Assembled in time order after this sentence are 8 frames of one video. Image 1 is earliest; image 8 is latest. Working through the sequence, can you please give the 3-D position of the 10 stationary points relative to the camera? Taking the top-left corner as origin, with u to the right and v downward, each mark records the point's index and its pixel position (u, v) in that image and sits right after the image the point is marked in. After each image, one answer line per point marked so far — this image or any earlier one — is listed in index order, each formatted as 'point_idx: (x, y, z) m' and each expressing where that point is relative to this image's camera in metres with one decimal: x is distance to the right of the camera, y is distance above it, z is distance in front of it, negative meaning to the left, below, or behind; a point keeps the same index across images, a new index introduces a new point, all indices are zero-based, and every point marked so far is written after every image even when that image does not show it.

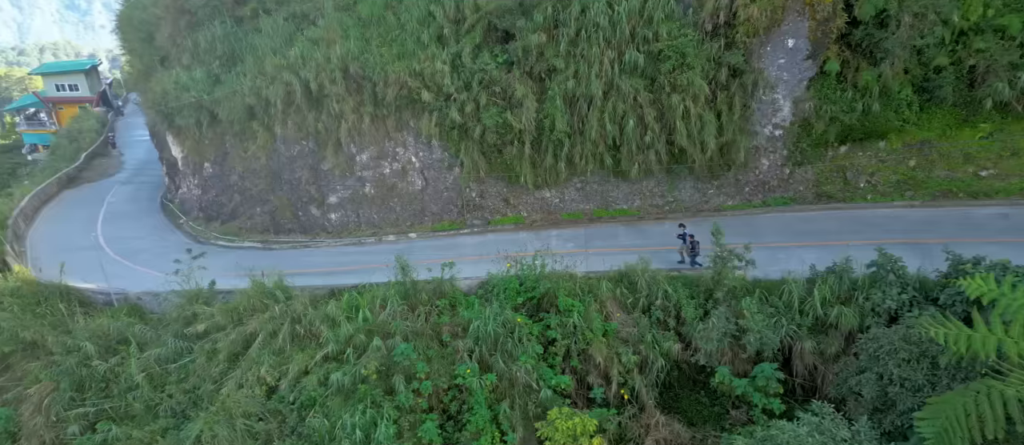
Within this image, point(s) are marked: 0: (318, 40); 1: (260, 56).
0: (-5.1, +4.7, +13.8) m
1: (-7.1, +4.7, +14.8) m
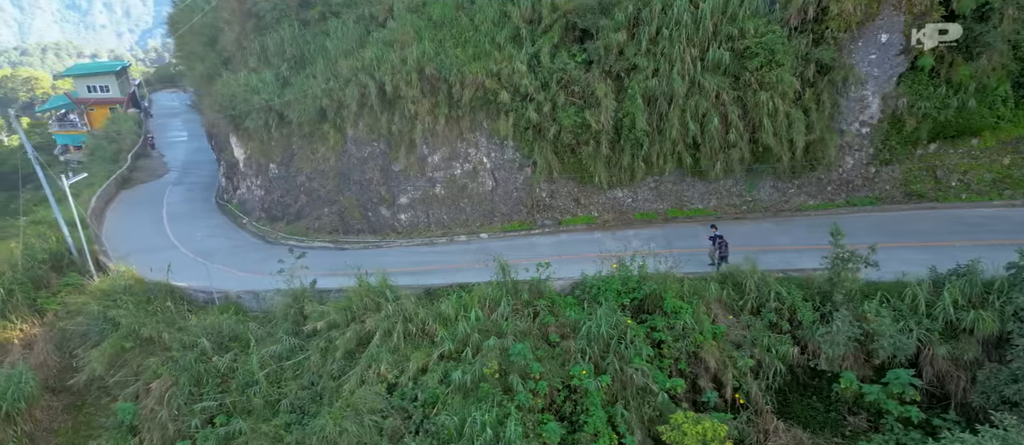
0: (-3.2, +4.7, +14.0) m
1: (-5.2, +4.7, +15.1) m
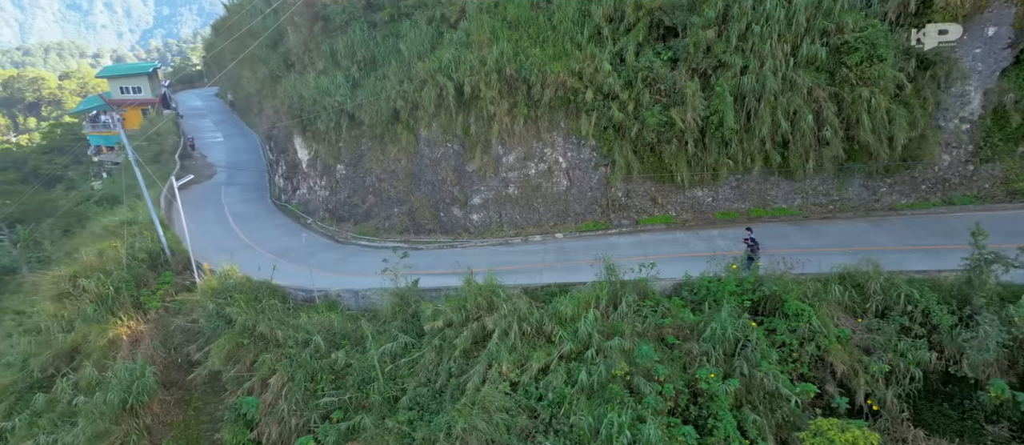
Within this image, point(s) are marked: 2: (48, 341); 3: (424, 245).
0: (-1.2, +4.7, +14.1) m
1: (-3.1, +4.7, +15.3) m
2: (-8.9, -2.3, +10.1) m
3: (-2.5, -0.7, +15.2) m
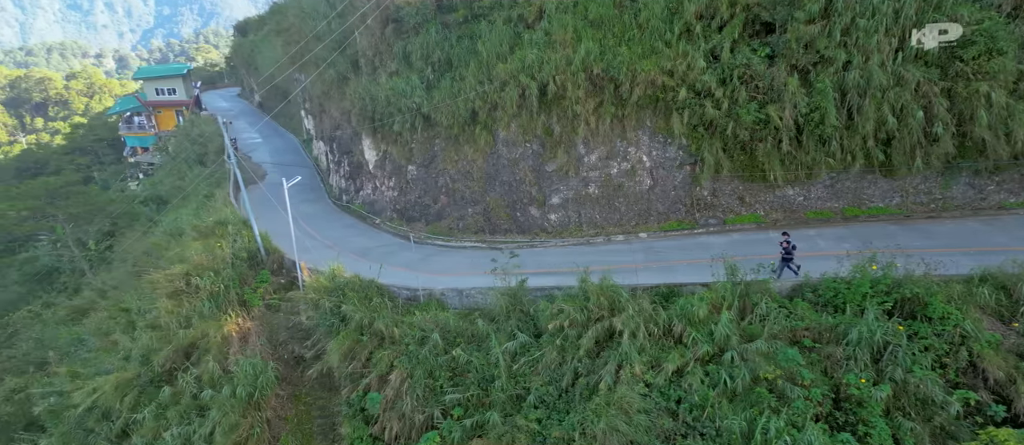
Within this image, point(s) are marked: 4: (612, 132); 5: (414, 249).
0: (+1.0, +4.7, +14.1) m
1: (-0.9, +4.7, +15.4) m
2: (-6.9, -2.3, +10.6) m
3: (-0.3, -0.6, +15.3) m
4: (+2.7, +2.4, +14.1) m
5: (-3.0, -0.8, +15.9) m
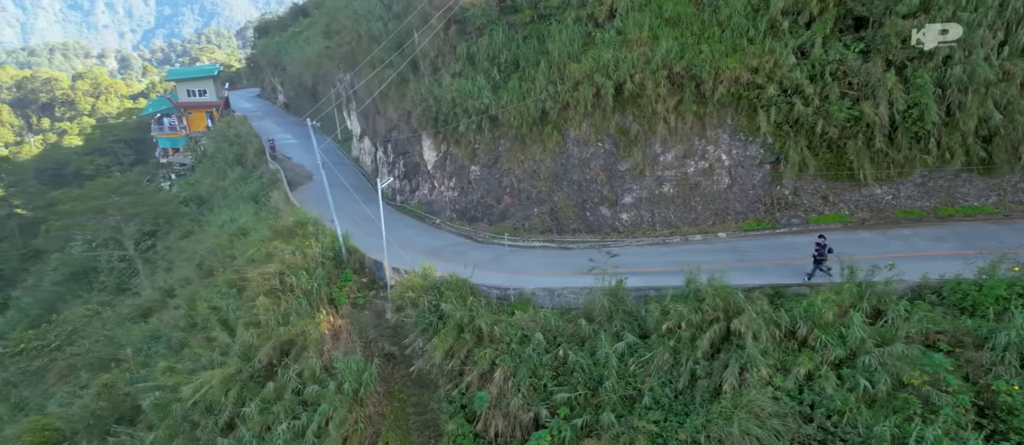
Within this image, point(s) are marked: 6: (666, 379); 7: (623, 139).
0: (+3.0, +4.7, +14.0) m
1: (+1.2, +4.7, +15.4) m
2: (-5.0, -2.3, +10.9) m
3: (+1.8, -0.6, +15.2) m
4: (+4.7, +2.4, +13.9) m
5: (-0.9, -0.8, +16.0) m
6: (+2.4, -2.4, +8.1) m
7: (+3.1, +2.3, +14.6) m
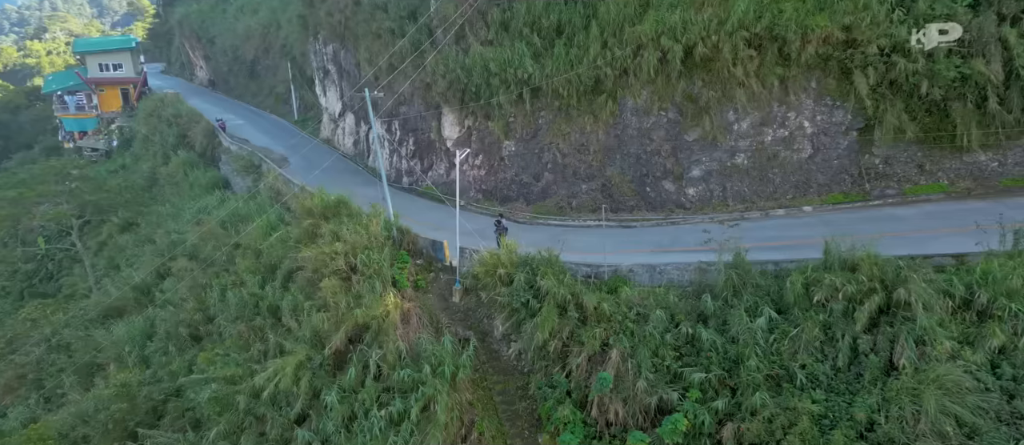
0: (+4.4, +5.4, +12.6) m
1: (+2.6, +5.3, +14.0) m
2: (-3.4, -1.8, +9.4) m
3: (+3.3, 0.0, +13.9) m
4: (+6.1, +3.0, +12.6) m
5: (+0.5, -0.2, +14.6) m
6: (+4.0, -1.9, +6.8) m
7: (+4.5, +2.9, +13.3) m
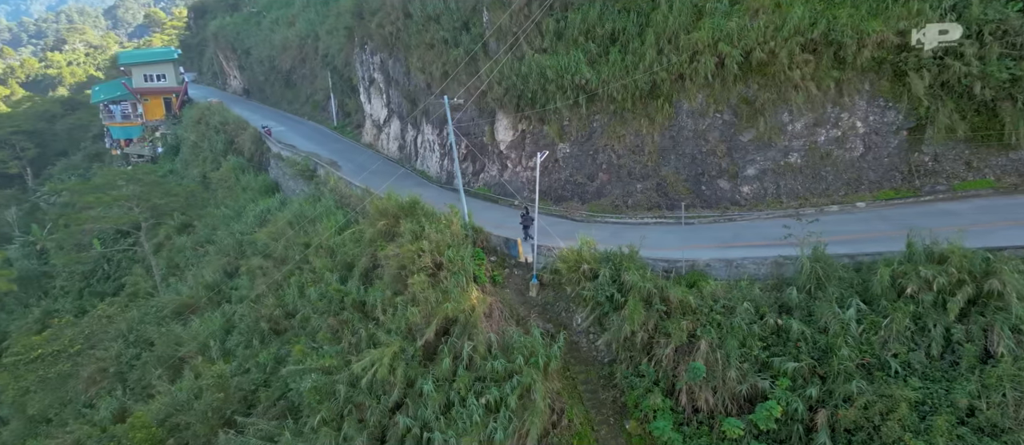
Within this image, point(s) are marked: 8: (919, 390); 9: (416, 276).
0: (+6.0, +5.4, +13.2) m
1: (+4.2, +5.4, +14.6) m
2: (-1.8, -1.8, +10.1) m
3: (+4.9, +0.1, +14.5) m
4: (+7.8, +3.1, +13.2) m
5: (+2.2, -0.1, +15.2) m
6: (+5.7, -1.8, +7.4) m
7: (+6.1, +3.0, +13.9) m
8: (+5.4, -2.4, +7.1) m
9: (-2.2, -1.2, +11.2) m
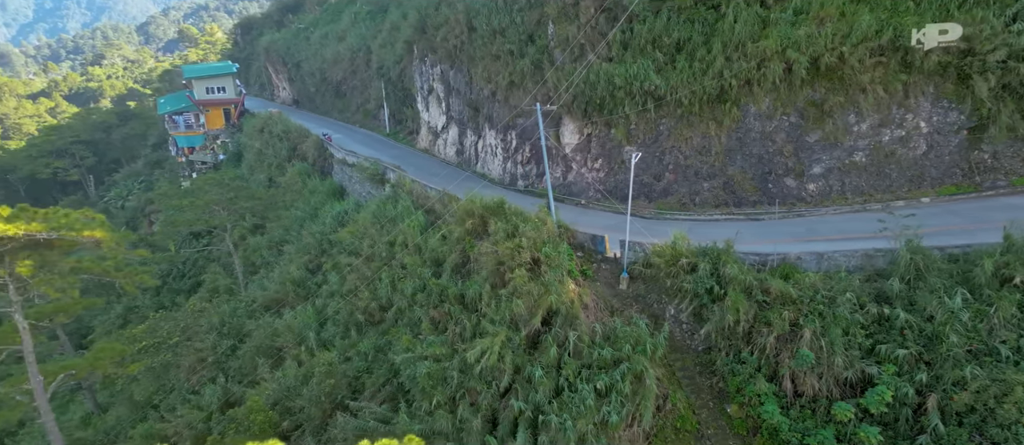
0: (+8.2, +5.6, +14.1) m
1: (+6.4, +5.5, +15.5) m
2: (+0.4, -1.8, +11.1) m
3: (+7.2, +0.2, +15.4) m
4: (+10.0, +3.3, +14.0) m
5: (+4.5, 0.0, +16.2) m
6: (+7.8, -1.7, +8.3) m
7: (+8.4, +3.1, +14.7) m
8: (+7.6, -2.3, +8.0) m
9: (+0.1, -1.1, +12.2) m
